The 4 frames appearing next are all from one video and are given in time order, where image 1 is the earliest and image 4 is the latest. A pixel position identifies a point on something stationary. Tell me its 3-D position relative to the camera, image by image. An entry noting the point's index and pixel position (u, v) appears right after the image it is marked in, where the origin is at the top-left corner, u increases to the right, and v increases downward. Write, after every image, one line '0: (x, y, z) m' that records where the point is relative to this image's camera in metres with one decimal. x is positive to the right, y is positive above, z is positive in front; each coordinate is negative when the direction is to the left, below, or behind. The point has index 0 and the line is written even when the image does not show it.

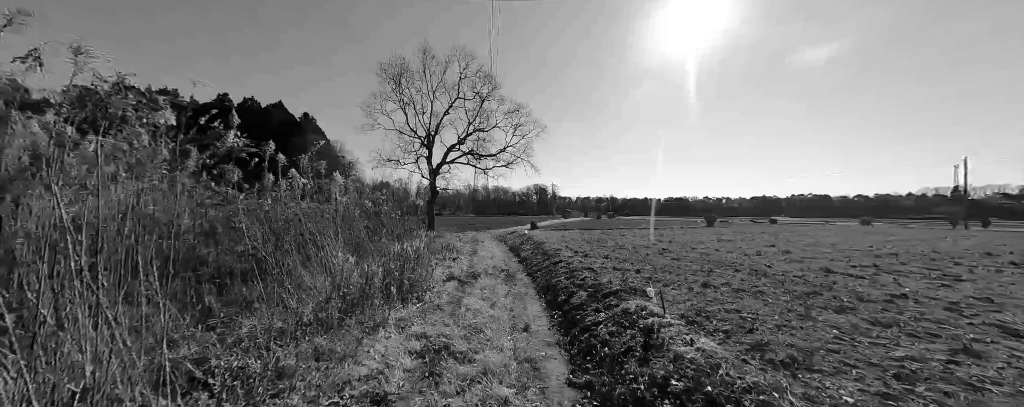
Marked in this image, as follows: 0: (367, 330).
0: (-2.2, -1.9, +4.6) m
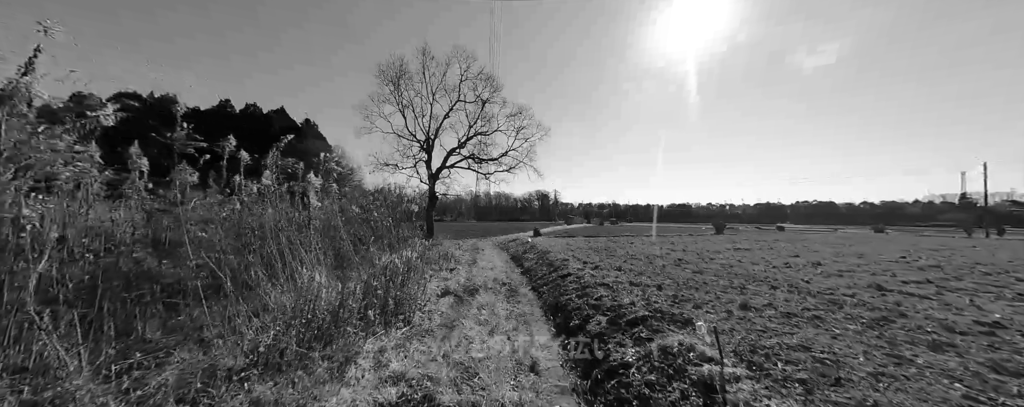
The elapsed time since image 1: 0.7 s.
0: (-2.1, -2.0, +3.7) m
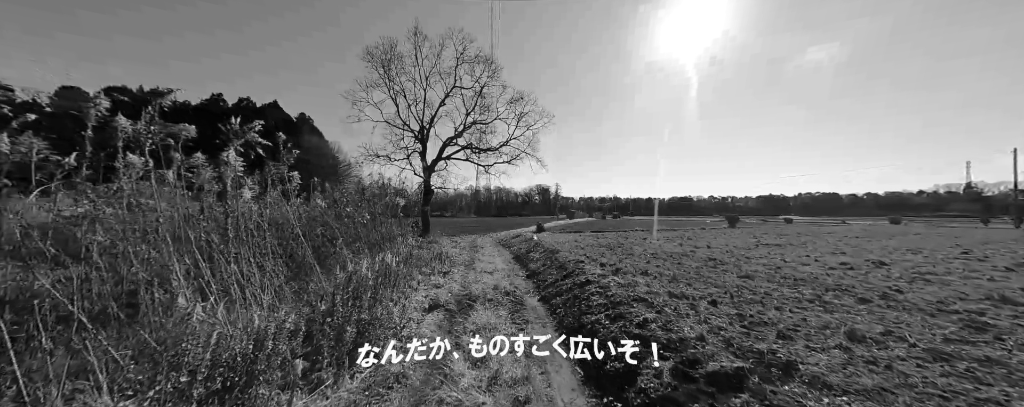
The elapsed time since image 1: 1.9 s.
0: (-2.0, -1.9, +2.1) m
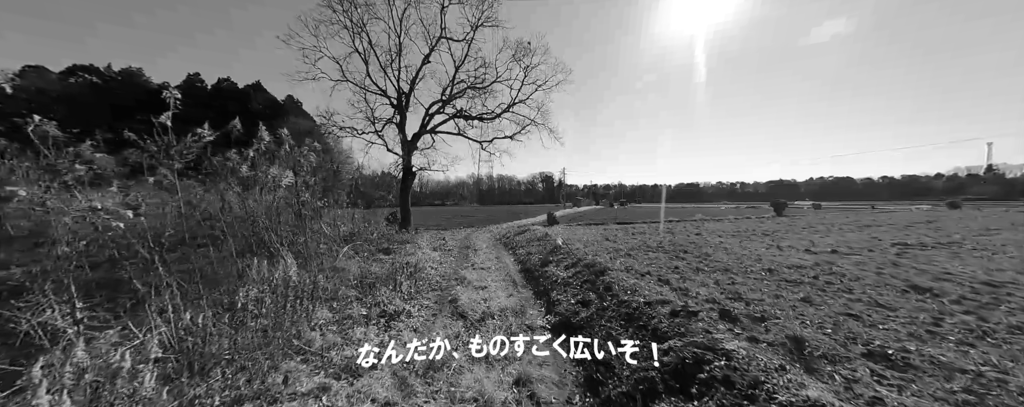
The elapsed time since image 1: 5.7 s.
0: (-2.0, -1.8, -2.6) m
